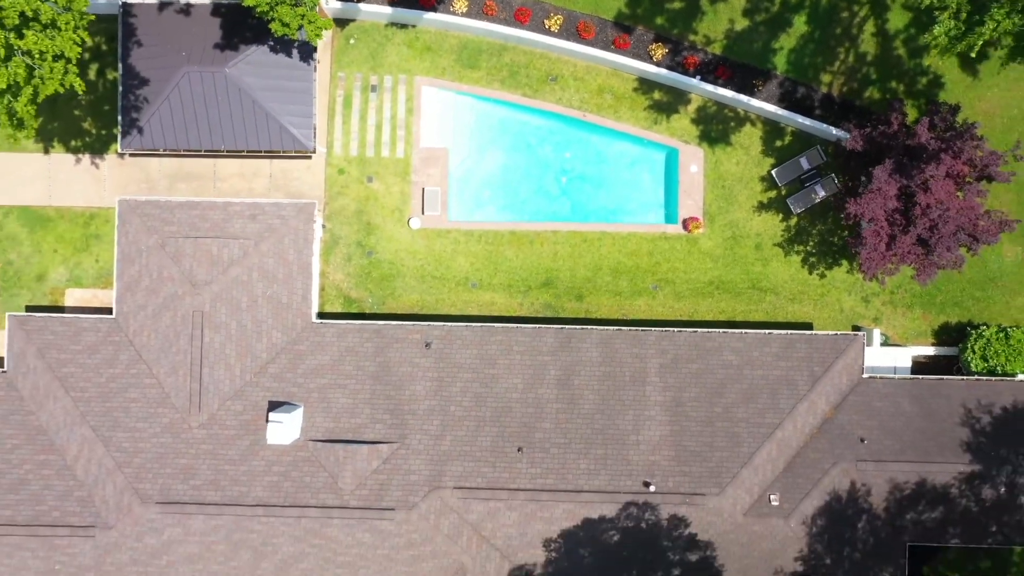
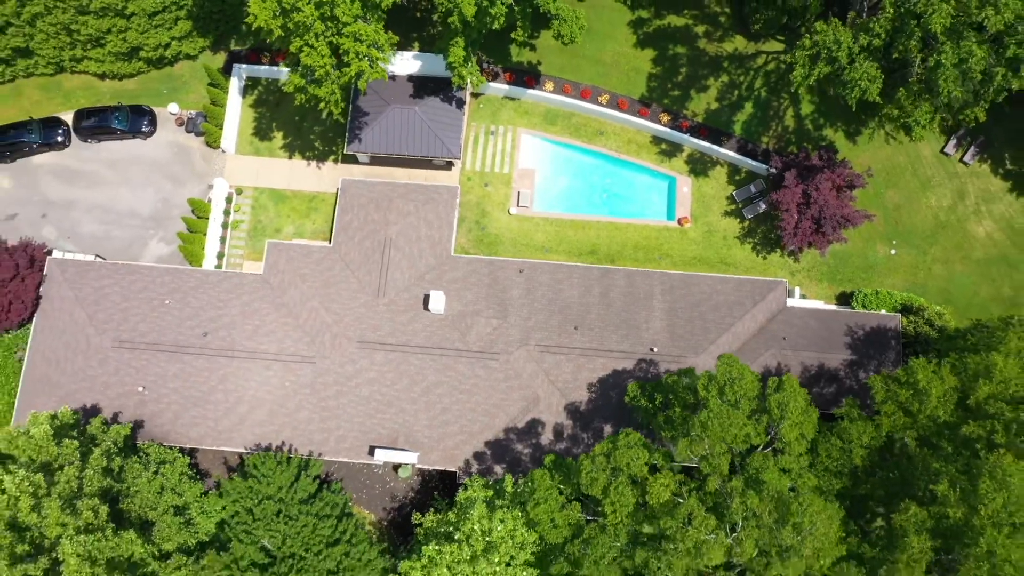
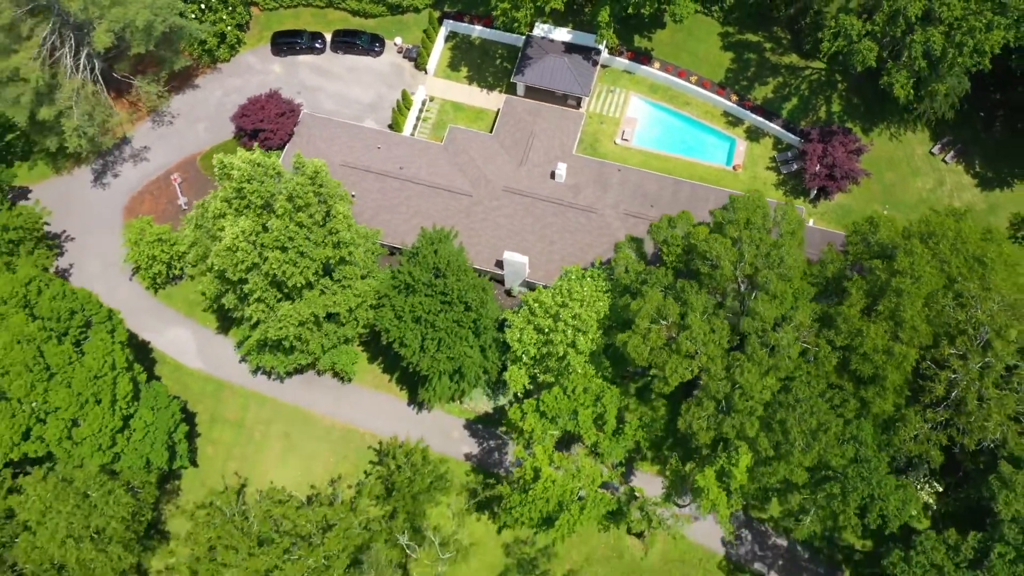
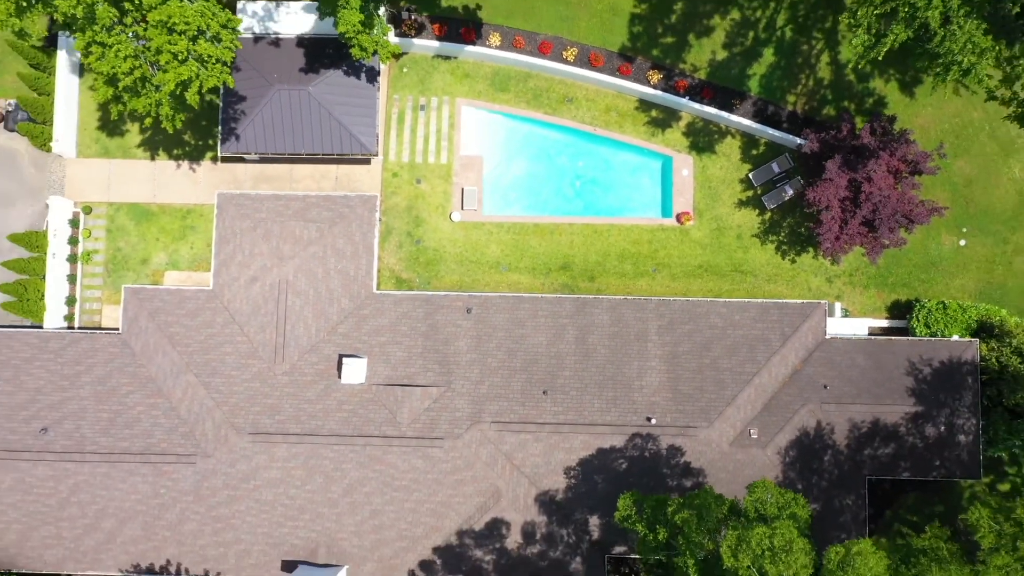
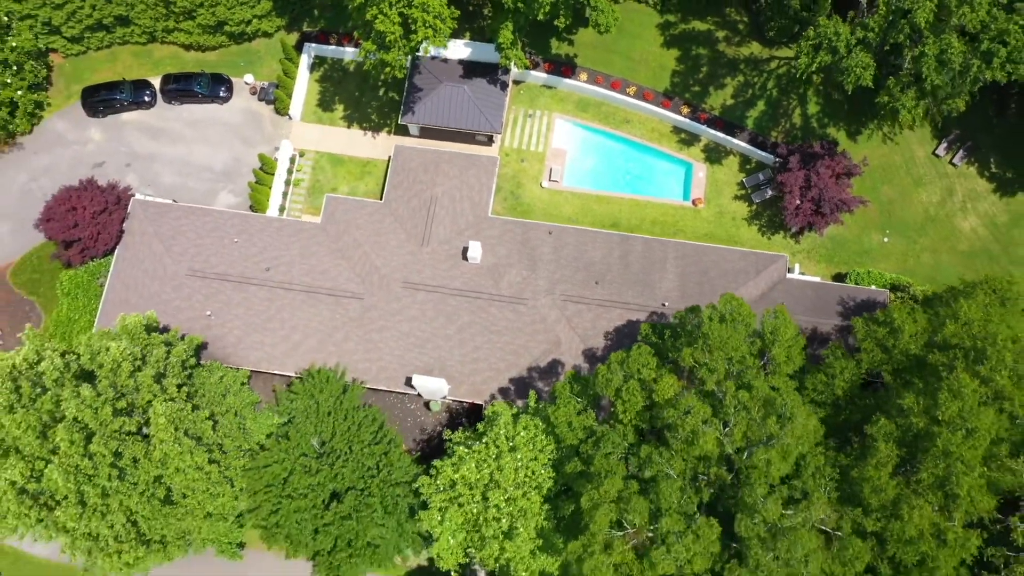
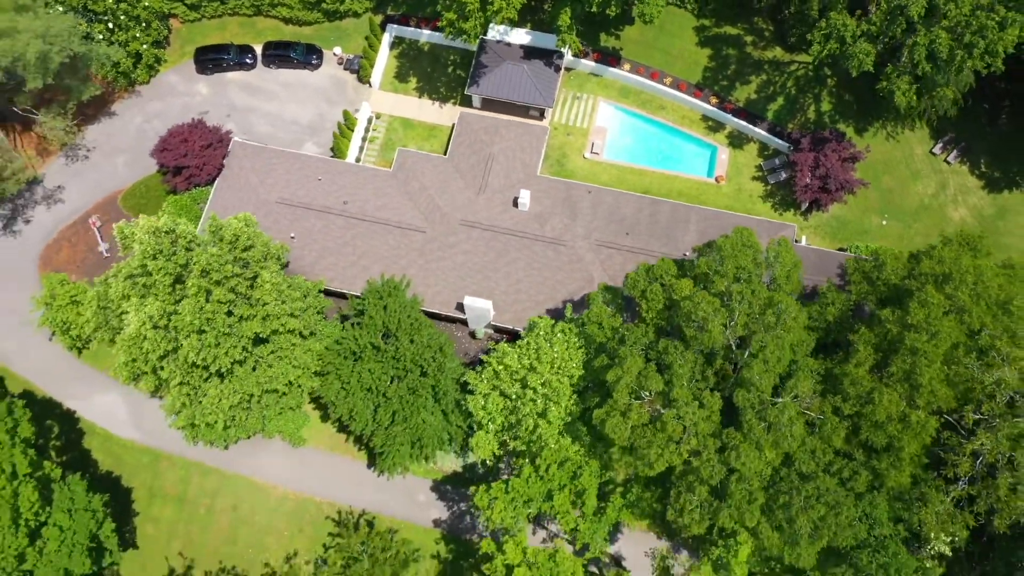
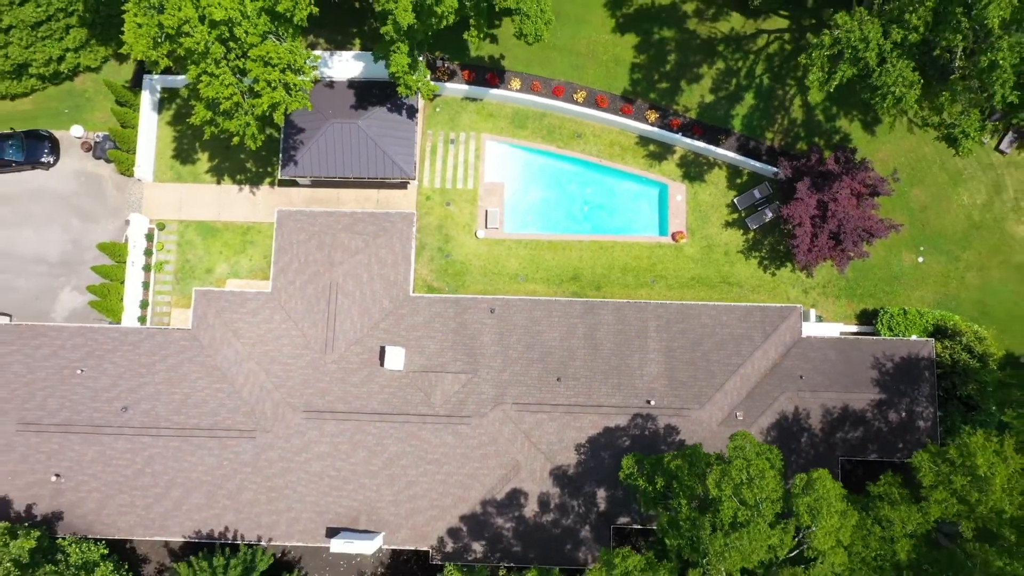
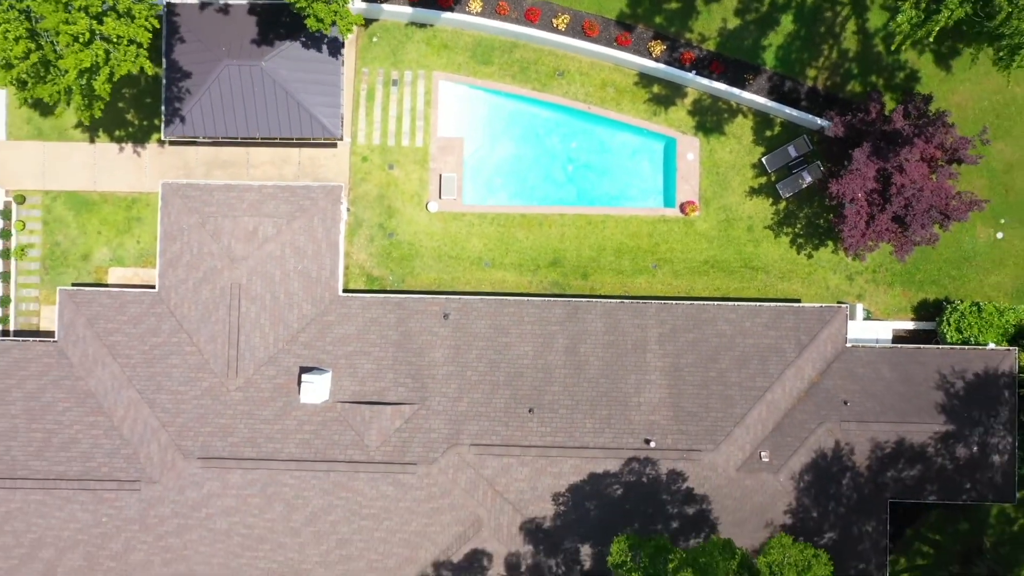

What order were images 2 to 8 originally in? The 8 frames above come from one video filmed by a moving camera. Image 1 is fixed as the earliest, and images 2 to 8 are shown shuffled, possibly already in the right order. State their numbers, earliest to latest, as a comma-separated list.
8, 4, 7, 2, 5, 6, 3
